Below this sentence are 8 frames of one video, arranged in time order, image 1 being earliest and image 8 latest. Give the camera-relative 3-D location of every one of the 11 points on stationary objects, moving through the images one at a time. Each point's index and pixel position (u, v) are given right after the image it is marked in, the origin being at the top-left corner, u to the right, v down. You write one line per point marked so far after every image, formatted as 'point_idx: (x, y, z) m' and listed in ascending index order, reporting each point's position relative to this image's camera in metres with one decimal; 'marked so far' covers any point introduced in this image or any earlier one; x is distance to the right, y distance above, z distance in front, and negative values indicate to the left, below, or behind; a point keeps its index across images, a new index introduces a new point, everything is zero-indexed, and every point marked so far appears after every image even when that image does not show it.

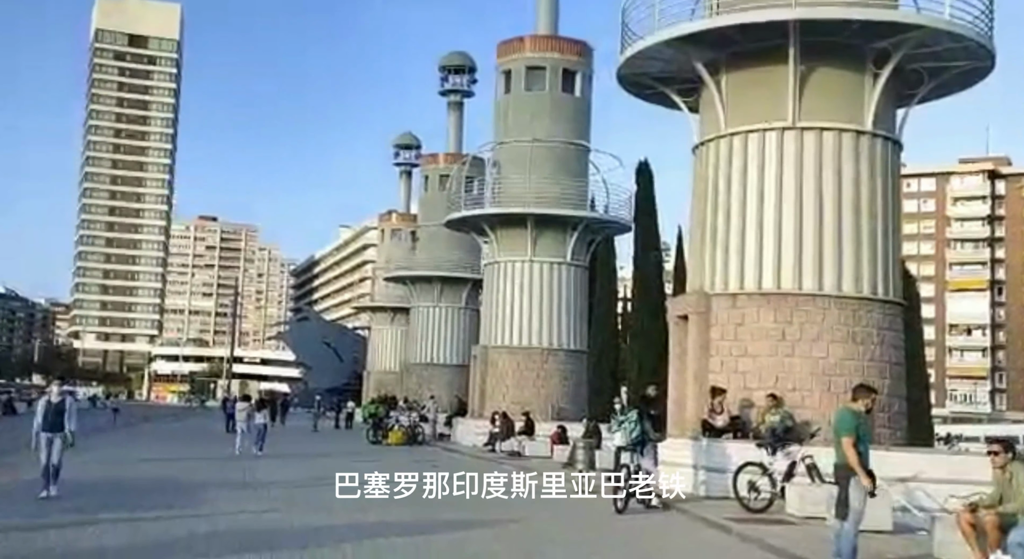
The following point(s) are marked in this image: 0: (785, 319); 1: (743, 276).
0: (+4.7, -0.7, +18.3) m
1: (+4.1, +0.1, +18.9) m
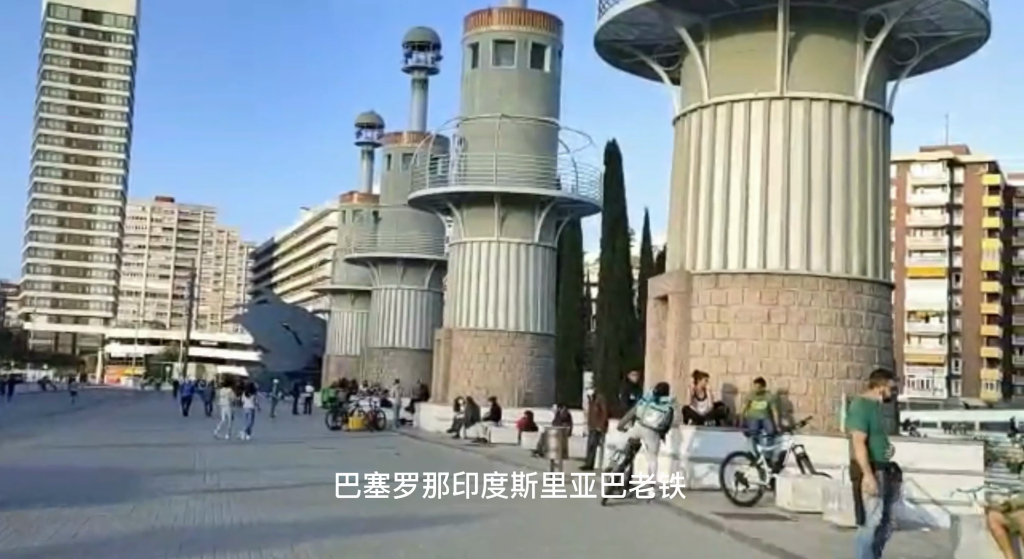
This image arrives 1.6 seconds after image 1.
0: (+4.2, -0.3, +17.3) m
1: (+3.6, +0.4, +17.9) m
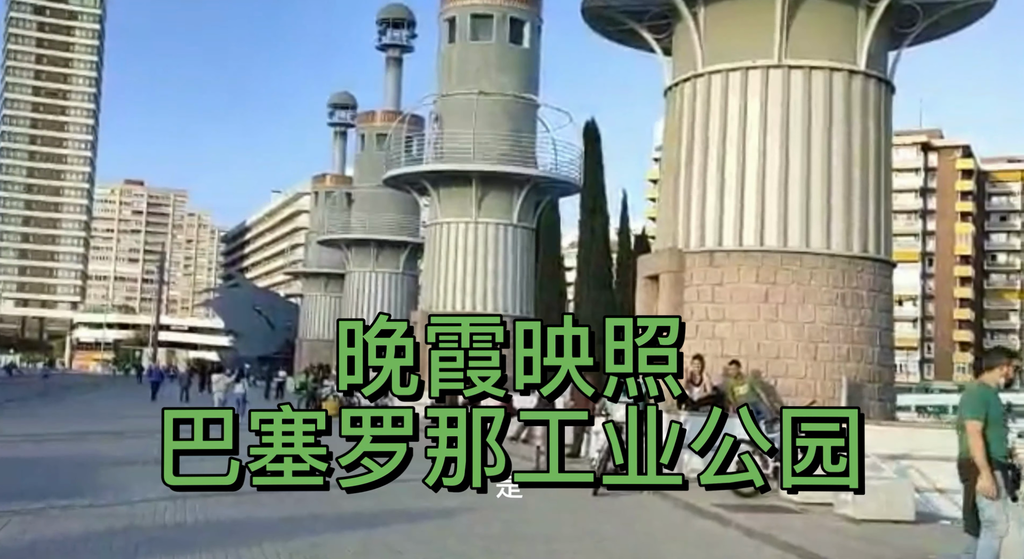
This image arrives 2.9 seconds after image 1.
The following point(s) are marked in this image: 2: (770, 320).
0: (+4.0, 0.0, +16.5) m
1: (+3.3, +0.8, +17.0) m
2: (+4.0, -0.6, +16.4) m
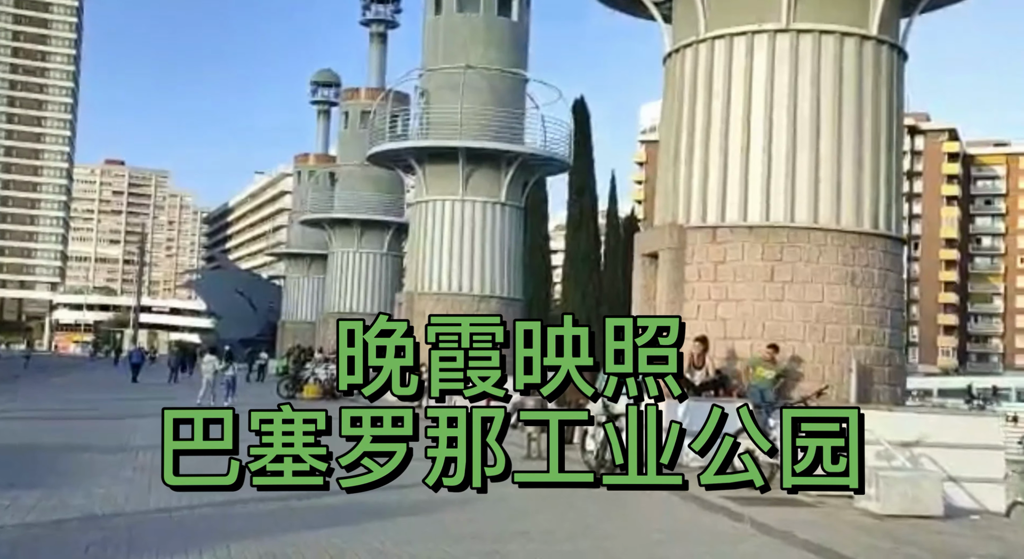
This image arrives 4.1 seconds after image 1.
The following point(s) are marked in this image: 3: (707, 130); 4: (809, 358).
0: (+3.9, +0.3, +15.6) m
1: (+3.2, +1.1, +16.1) m
2: (+3.9, -0.3, +15.5) m
3: (+3.0, +2.3, +16.4) m
4: (+4.3, -1.1, +15.4) m
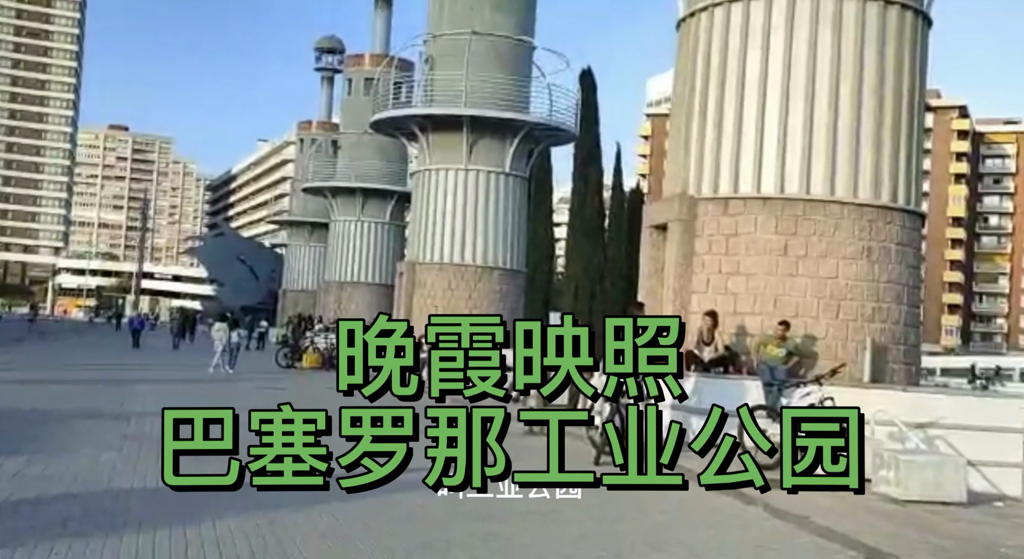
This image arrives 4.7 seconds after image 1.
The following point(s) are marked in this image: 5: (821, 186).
0: (+3.9, +0.7, +15.1) m
1: (+3.3, +1.5, +15.5) m
2: (+3.9, +0.1, +15.0) m
3: (+3.1, +2.7, +15.8) m
4: (+4.3, -0.8, +14.9) m
5: (+4.4, +1.3, +15.1) m
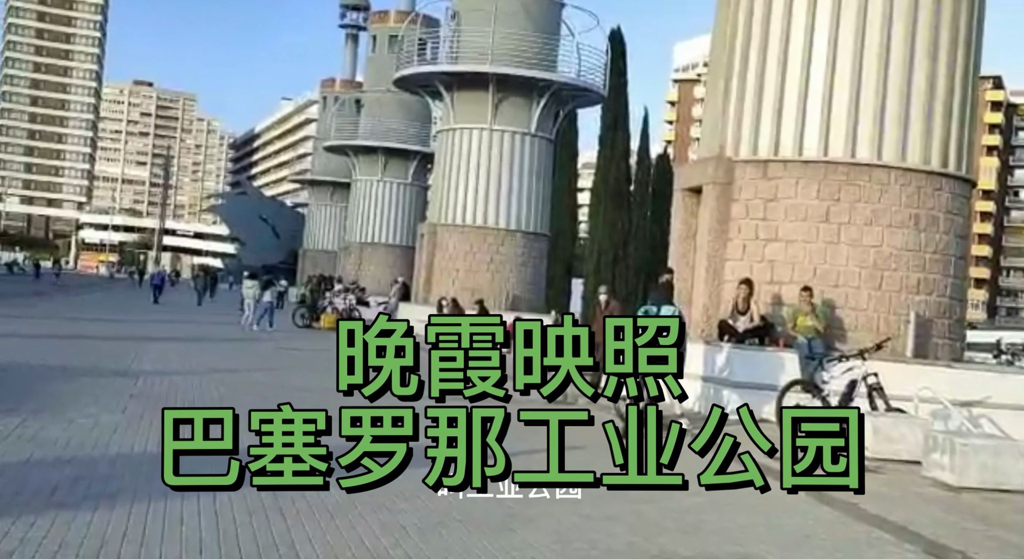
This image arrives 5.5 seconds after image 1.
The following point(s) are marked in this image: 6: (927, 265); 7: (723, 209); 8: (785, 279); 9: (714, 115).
0: (+4.3, +1.1, +14.3) m
1: (+3.7, +2.0, +14.7) m
2: (+4.3, +0.5, +14.2) m
3: (+3.5, +3.2, +14.9) m
4: (+4.7, -0.4, +14.1) m
5: (+4.8, +1.8, +14.3) m
6: (+5.6, +0.2, +14.3) m
7: (+3.0, +1.0, +15.1) m
8: (+3.7, 0.0, +14.4) m
9: (+3.0, +2.5, +15.9) m
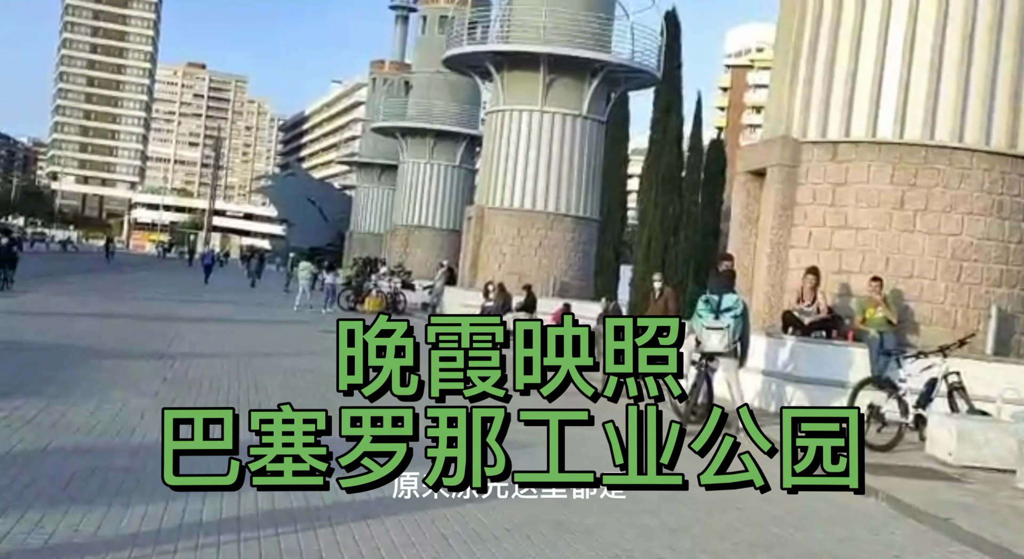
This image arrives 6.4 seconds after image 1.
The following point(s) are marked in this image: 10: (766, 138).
0: (+4.9, +1.3, +13.3) m
1: (+4.4, +2.1, +13.8) m
2: (+4.9, +0.6, +13.2) m
3: (+4.3, +3.3, +14.0) m
4: (+5.3, -0.3, +13.2) m
5: (+5.5, +1.9, +13.3) m
6: (+6.2, +0.3, +13.3) m
7: (+3.7, +1.2, +14.2) m
8: (+4.4, +0.1, +13.5) m
9: (+3.8, +2.6, +15.0) m
10: (+3.6, +2.0, +15.0) m
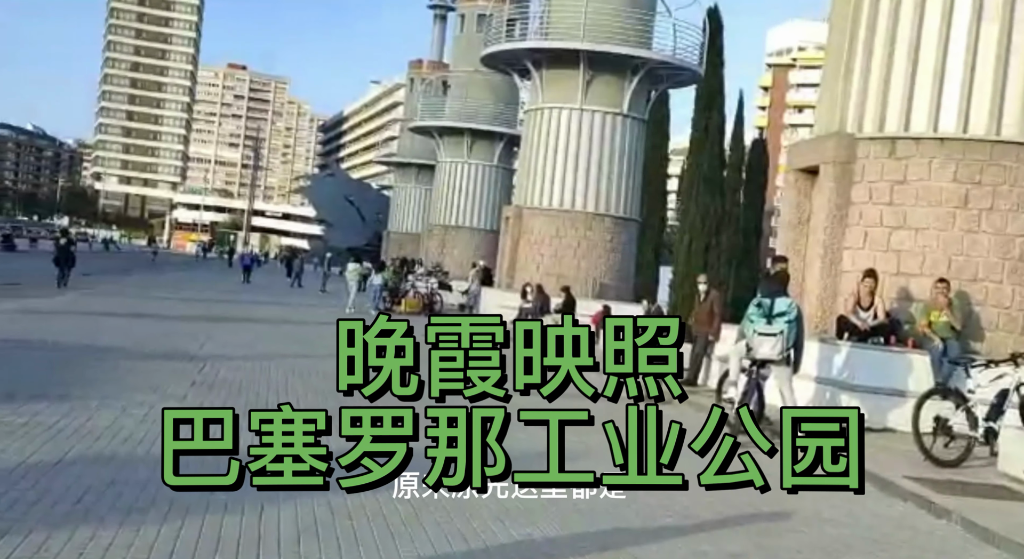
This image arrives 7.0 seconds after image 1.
0: (+5.4, +1.2, +12.6) m
1: (+4.9, +2.1, +13.0) m
2: (+5.4, +0.6, +12.5) m
3: (+4.8, +3.3, +13.3) m
4: (+5.8, -0.3, +12.5) m
5: (+6.0, +1.8, +12.6) m
6: (+6.7, +0.2, +12.5) m
7: (+4.2, +1.1, +13.5) m
8: (+4.8, +0.1, +12.8) m
9: (+4.4, +2.6, +14.3) m
10: (+4.2, +2.0, +14.3) m
